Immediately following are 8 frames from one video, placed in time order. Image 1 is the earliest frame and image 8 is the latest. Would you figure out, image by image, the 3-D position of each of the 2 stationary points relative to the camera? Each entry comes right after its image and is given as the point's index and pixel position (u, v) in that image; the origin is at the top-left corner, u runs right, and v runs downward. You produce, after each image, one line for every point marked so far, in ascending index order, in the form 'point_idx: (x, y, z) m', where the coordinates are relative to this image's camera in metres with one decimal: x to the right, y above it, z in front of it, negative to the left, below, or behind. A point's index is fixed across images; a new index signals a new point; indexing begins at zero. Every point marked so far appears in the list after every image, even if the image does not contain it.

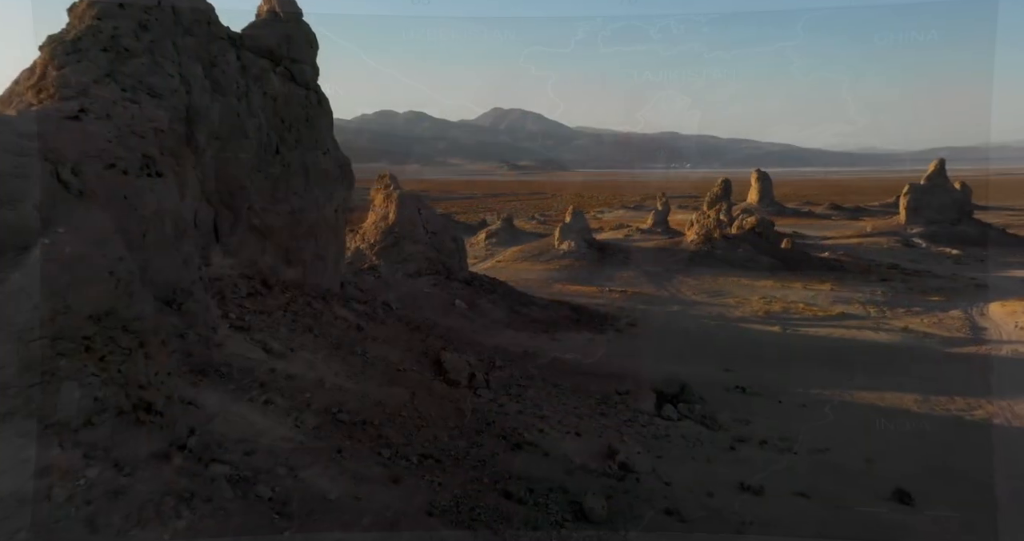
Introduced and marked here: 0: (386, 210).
0: (-2.9, +1.3, +18.8) m
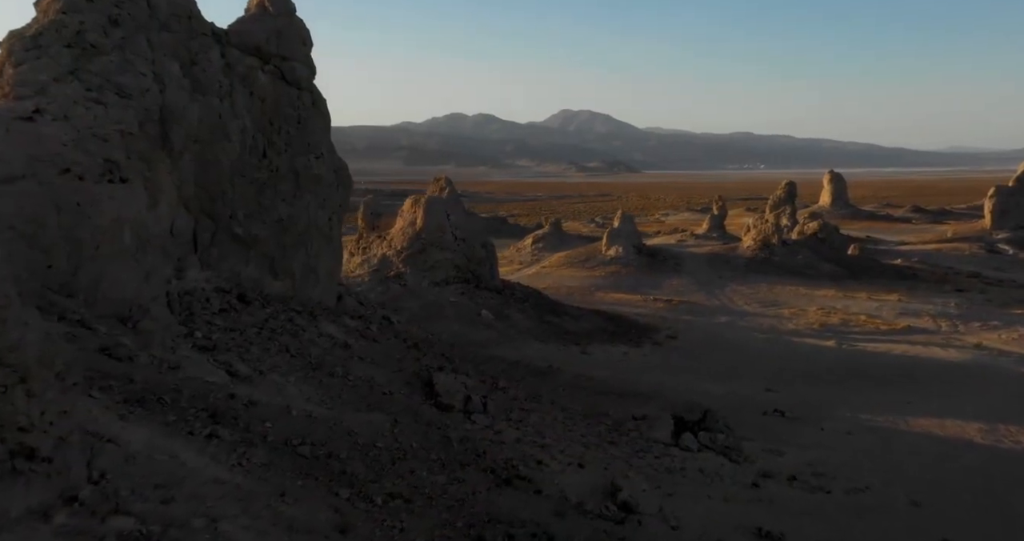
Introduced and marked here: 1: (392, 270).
0: (-2.2, +1.2, +18.2) m
1: (-2.5, 0.0, +17.7) m
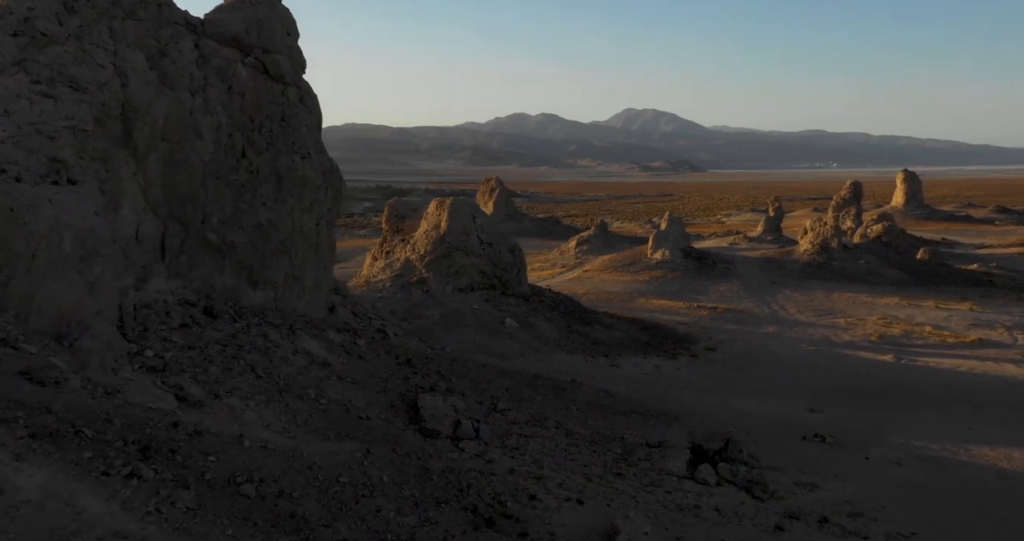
0: (-1.6, +1.1, +17.4) m
1: (-2.0, -0.1, +16.9) m
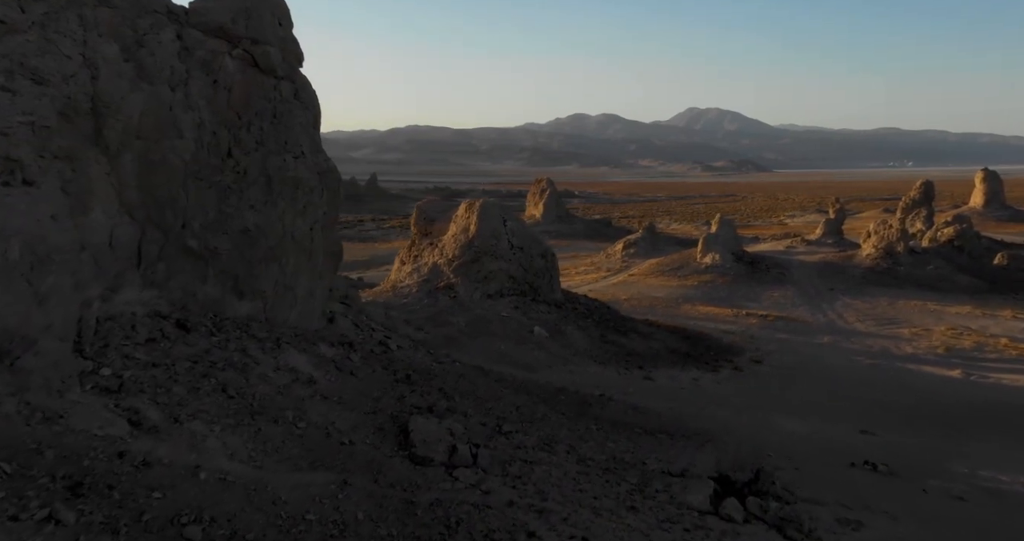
0: (-0.9, +1.0, +16.7) m
1: (-1.4, -0.2, +16.3) m
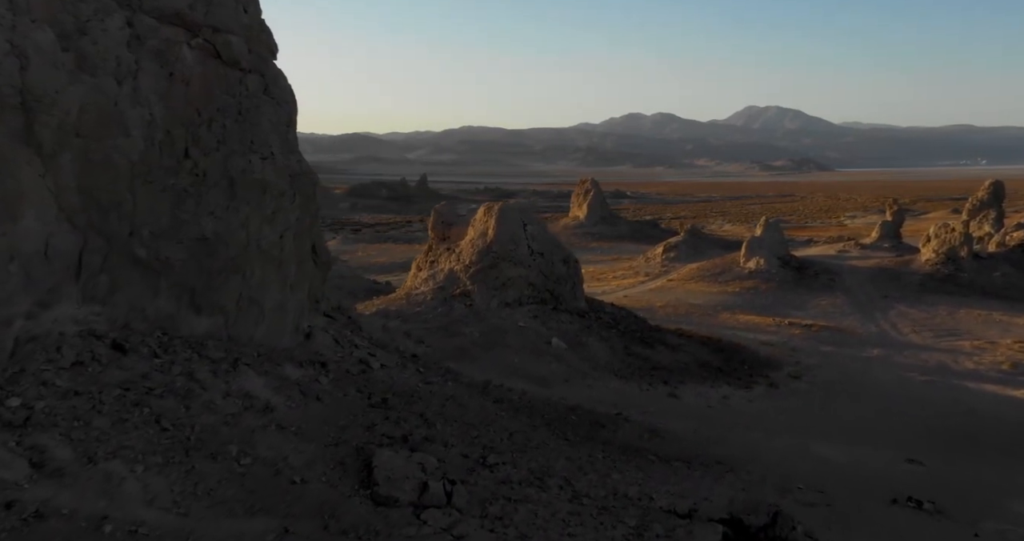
0: (-0.5, +0.9, +15.9) m
1: (-1.0, -0.3, +15.4) m
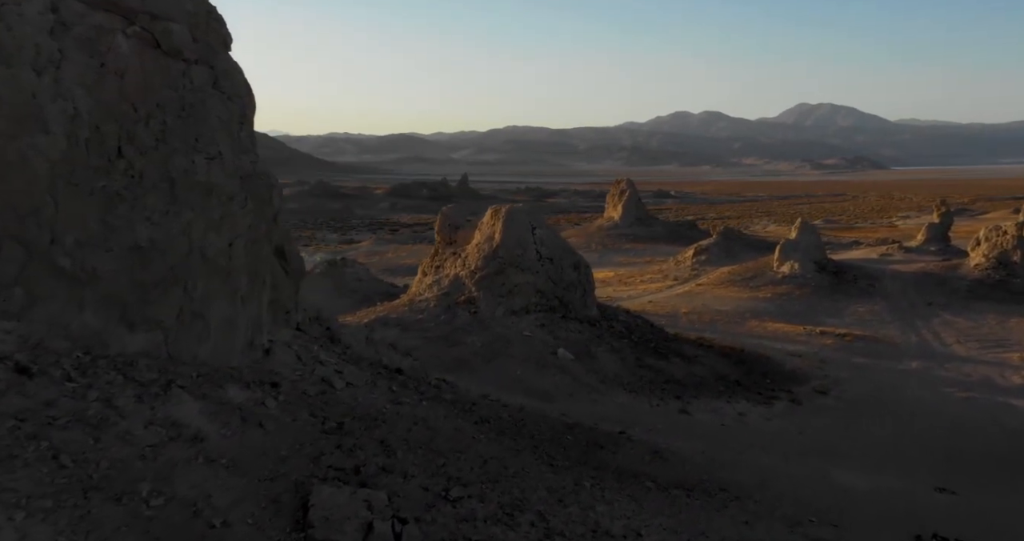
0: (-0.4, +0.8, +15.1) m
1: (-0.9, -0.4, +14.7) m
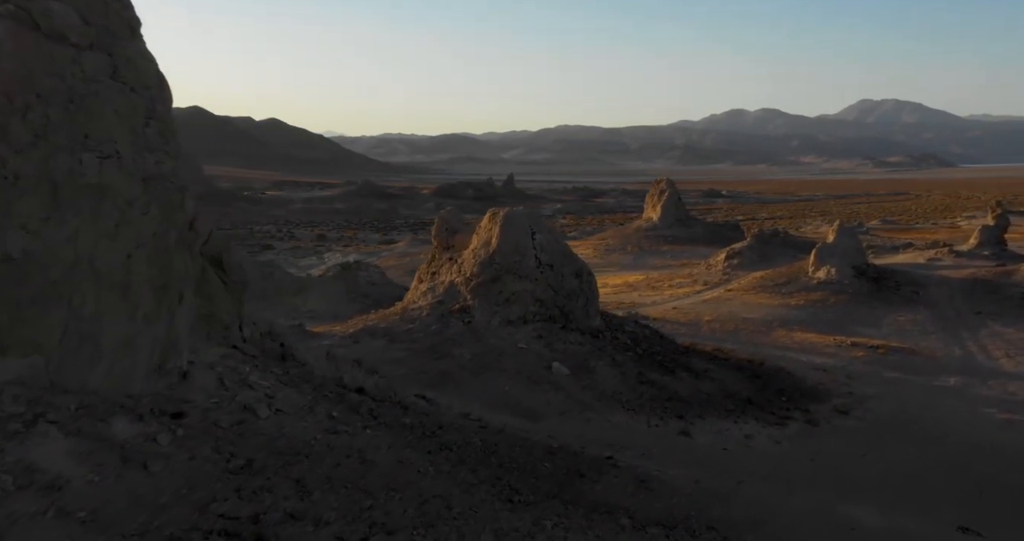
0: (-0.4, +0.6, +14.3) m
1: (-0.9, -0.5, +13.9) m
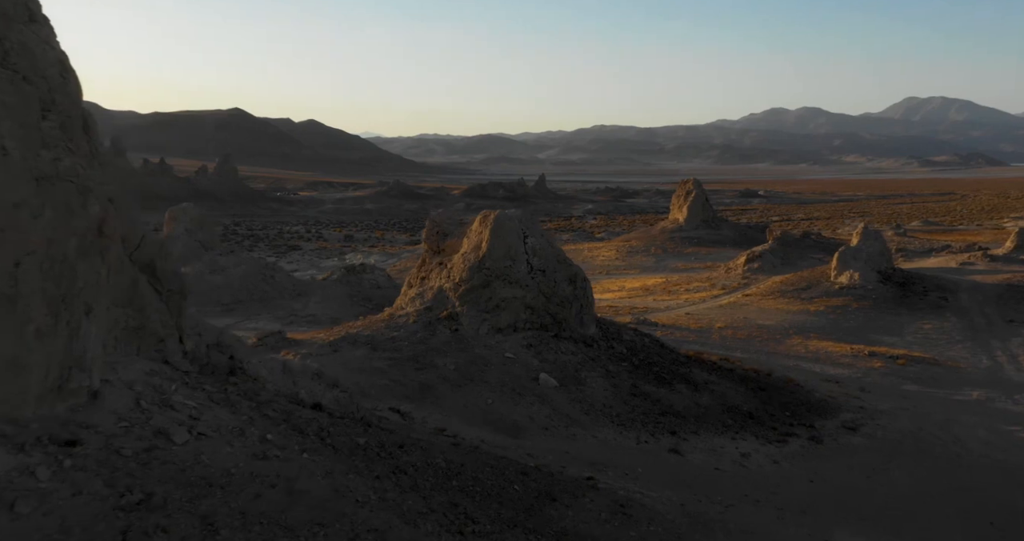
0: (-0.5, +0.6, +13.6) m
1: (-1.1, -0.6, +13.3) m
